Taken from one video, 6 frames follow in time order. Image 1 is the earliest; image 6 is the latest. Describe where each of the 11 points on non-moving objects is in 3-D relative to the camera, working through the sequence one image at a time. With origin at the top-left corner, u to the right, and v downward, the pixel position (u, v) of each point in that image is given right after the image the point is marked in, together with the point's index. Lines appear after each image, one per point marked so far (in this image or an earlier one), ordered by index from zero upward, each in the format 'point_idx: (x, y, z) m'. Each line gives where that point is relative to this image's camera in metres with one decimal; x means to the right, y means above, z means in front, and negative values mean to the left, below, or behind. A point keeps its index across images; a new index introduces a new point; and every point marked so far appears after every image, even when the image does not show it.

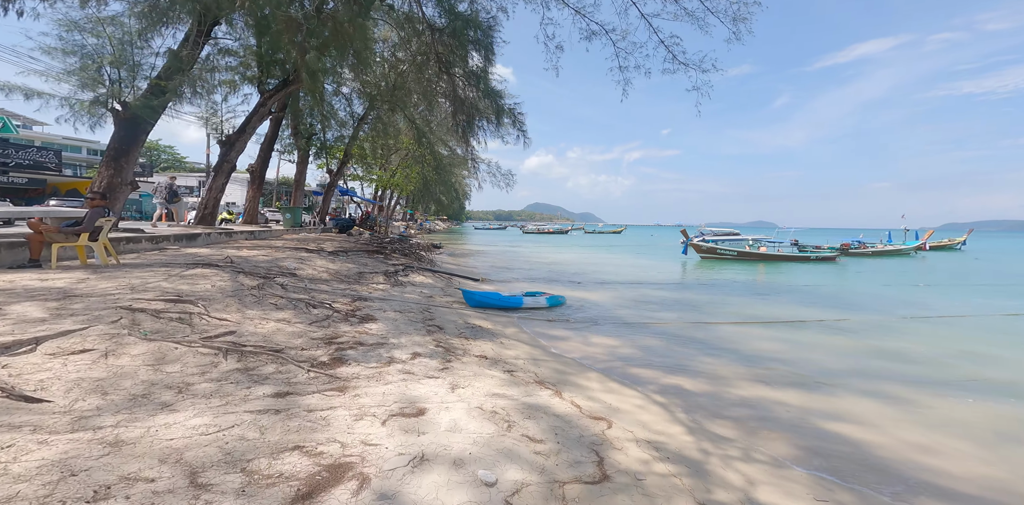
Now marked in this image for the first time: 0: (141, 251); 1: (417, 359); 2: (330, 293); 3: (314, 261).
0: (-7.0, 0.0, +8.5) m
1: (-1.1, -1.2, +5.2) m
2: (-2.9, -0.6, +7.2) m
3: (-3.9, -0.2, +8.8) m
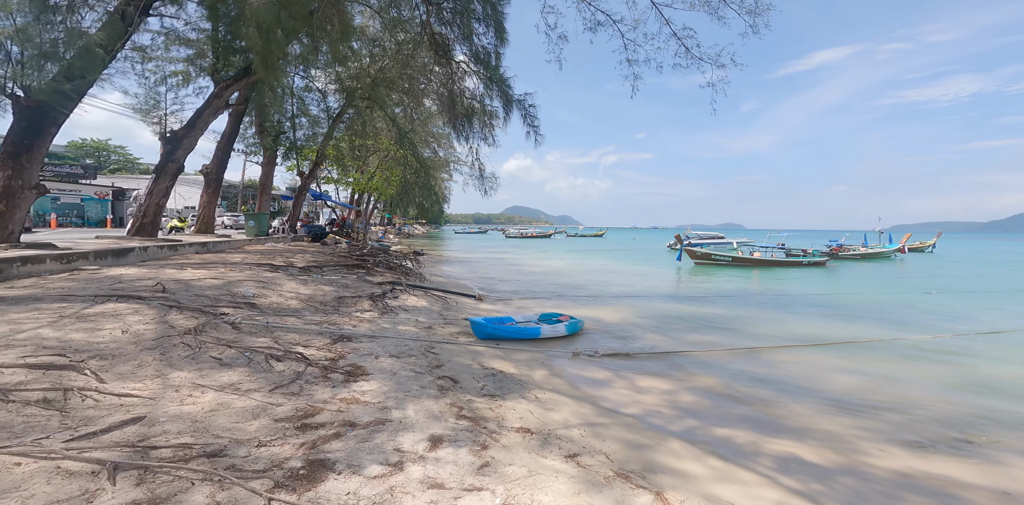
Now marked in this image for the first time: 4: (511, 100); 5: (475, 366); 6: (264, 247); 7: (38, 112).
0: (-6.7, -0.3, +6.3) m
1: (-0.5, -1.5, +3.4) m
2: (-2.5, -0.9, +5.3) m
3: (-3.5, -0.5, +6.9) m
4: (0.0, +2.5, +8.0) m
5: (-0.5, -1.4, +5.5) m
6: (-6.8, +0.1, +12.2) m
7: (-8.5, +2.6, +8.1) m
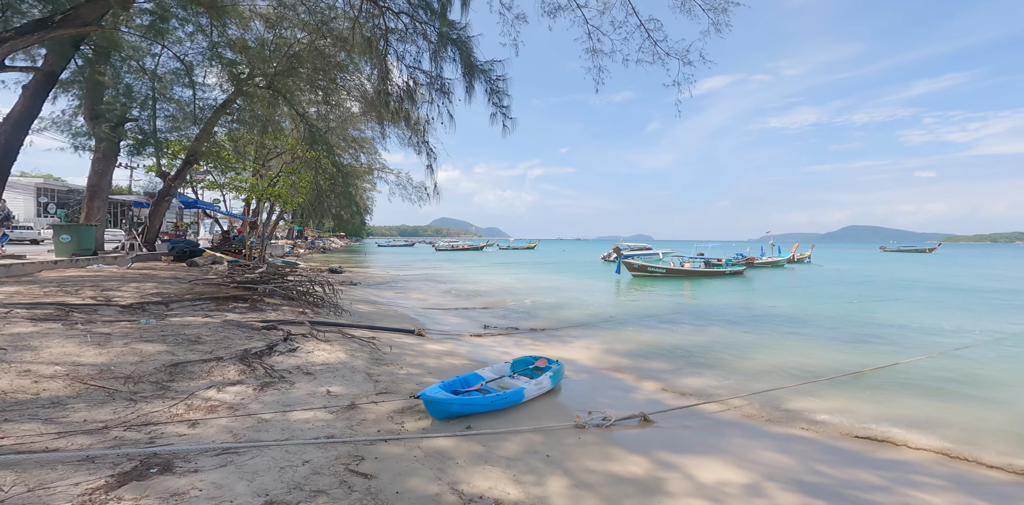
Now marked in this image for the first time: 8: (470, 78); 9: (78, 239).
0: (-6.7, -0.6, +2.6) m
1: (-0.1, -1.6, +0.8) m
2: (-2.4, -1.1, +2.3) m
3: (-3.7, -0.7, +3.6) m
4: (-0.5, +2.2, +5.5) m
5: (-0.4, -1.6, +2.9) m
6: (-7.9, -0.4, +8.3) m
7: (-8.9, +2.2, +4.0) m
8: (-0.6, +2.1, +5.5) m
9: (-9.3, +0.3, +9.7) m
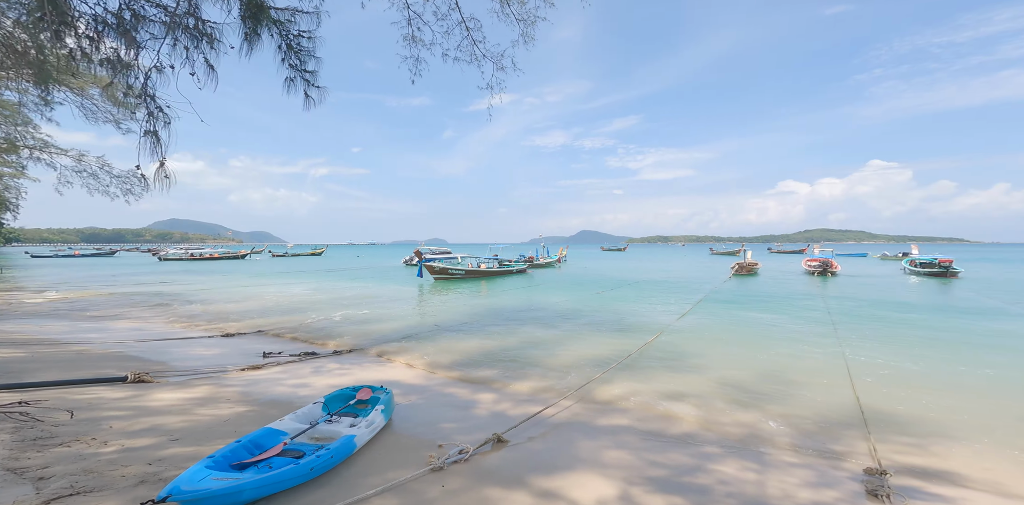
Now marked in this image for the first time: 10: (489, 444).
0: (-6.4, -0.8, -1.4) m
1: (+0.4, -1.5, -0.1) m
2: (-2.4, -1.2, +0.3) m
3: (-4.2, -0.8, +0.9) m
4: (-2.2, +2.2, +4.0) m
5: (-0.8, -1.6, +1.7) m
6: (-10.0, -0.6, +3.3) m
7: (-9.1, +2.0, -1.0) m
8: (-2.2, +2.1, +4.0) m
9: (-11.8, 0.0, +3.9) m
10: (-0.2, -2.0, +4.8) m
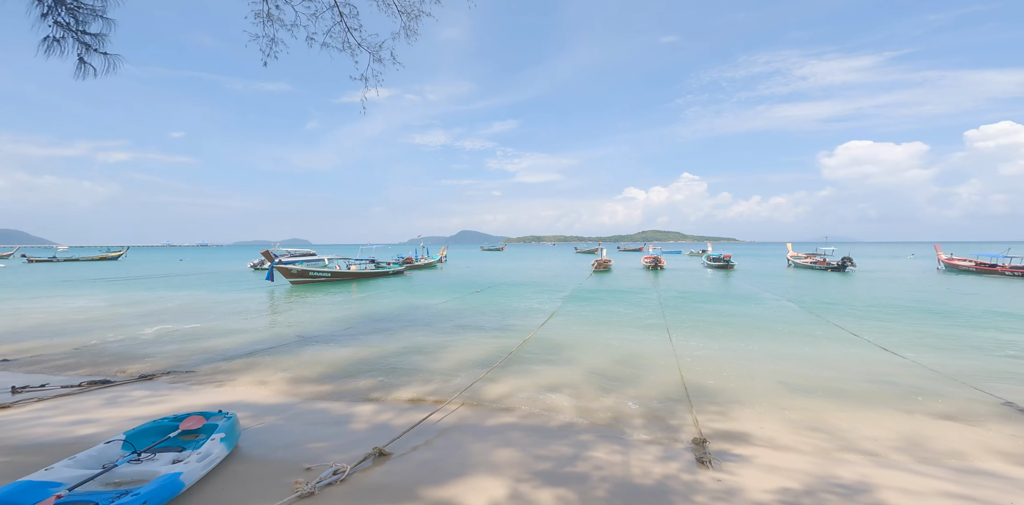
0: (-5.6, -0.6, -3.3) m
1: (+0.5, -1.4, -0.3) m
2: (-2.2, -1.0, -0.7) m
3: (-4.1, -0.7, -0.6) m
4: (-3.0, +2.3, +3.0) m
5: (-1.1, -1.4, +1.1) m
6: (-10.3, -0.6, +0.2) m
7: (-8.3, +2.1, -3.7) m
8: (-3.1, +2.2, +3.0) m
9: (-12.3, 0.0, +0.2) m
10: (-1.3, -1.9, +4.2) m
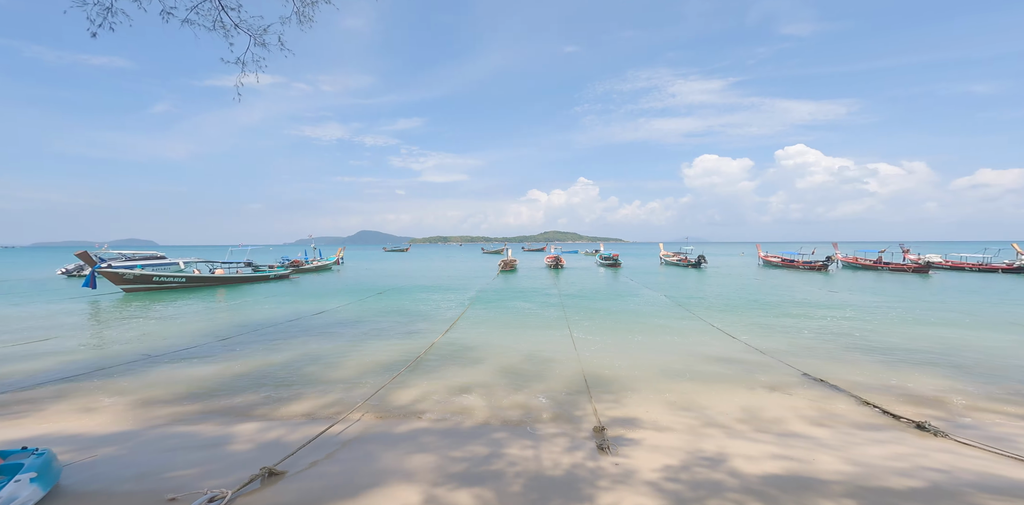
0: (-4.6, -0.6, -4.7) m
1: (+0.7, -1.2, -0.4) m
2: (-1.8, -0.9, -1.4) m
3: (-3.8, -0.6, -1.6) m
4: (-3.5, +2.3, +2.1) m
5: (-1.1, -1.3, +0.6) m
6: (-10.0, -0.6, -2.2) m
7: (-7.3, +2.1, -5.6) m
8: (-3.6, +2.2, +2.0) m
9: (-11.9, -0.1, -2.6) m
10: (-2.0, -1.8, +3.6) m
